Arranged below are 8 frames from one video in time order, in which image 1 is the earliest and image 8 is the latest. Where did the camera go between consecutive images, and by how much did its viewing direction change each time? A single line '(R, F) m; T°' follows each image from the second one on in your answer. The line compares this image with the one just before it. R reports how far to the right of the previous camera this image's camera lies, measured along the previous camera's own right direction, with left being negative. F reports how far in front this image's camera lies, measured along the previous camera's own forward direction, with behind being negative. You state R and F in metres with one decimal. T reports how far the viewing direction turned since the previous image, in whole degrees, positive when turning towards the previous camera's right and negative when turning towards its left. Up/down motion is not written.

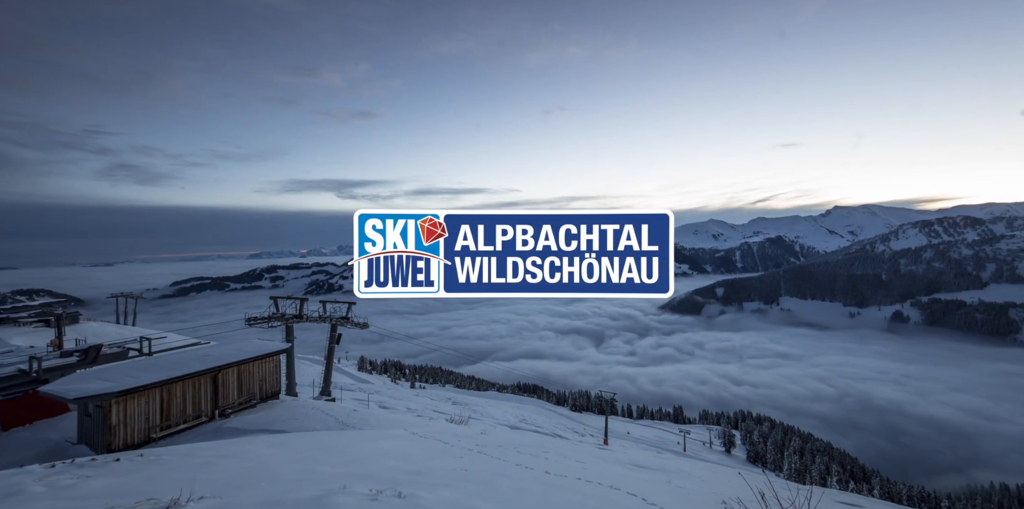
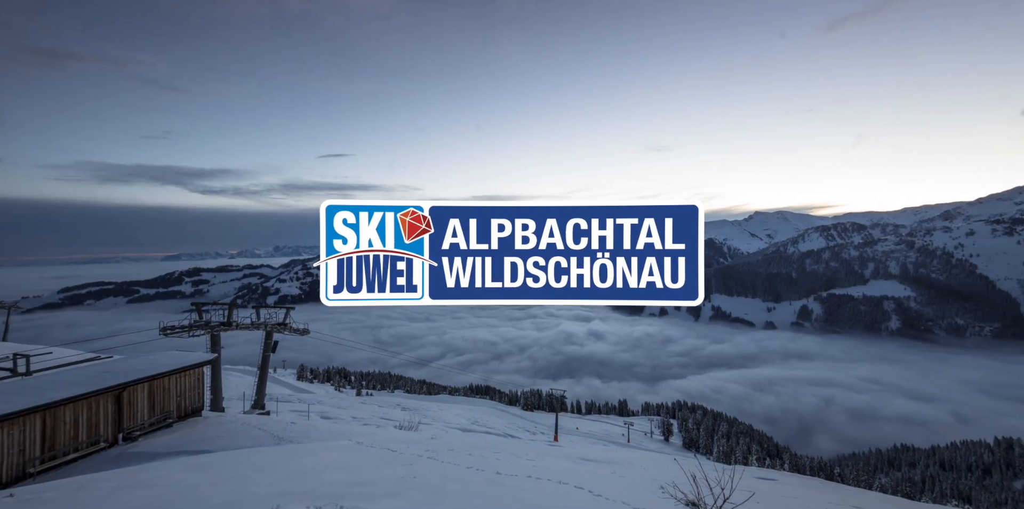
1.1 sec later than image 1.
(-1.3, -4.2) m; +6°
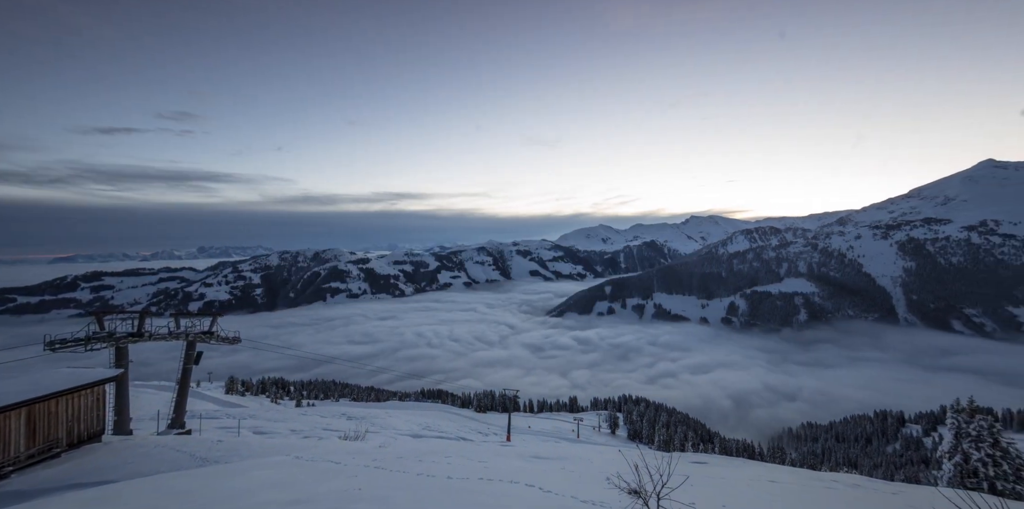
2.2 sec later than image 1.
(0.0, -3.1) m; +5°
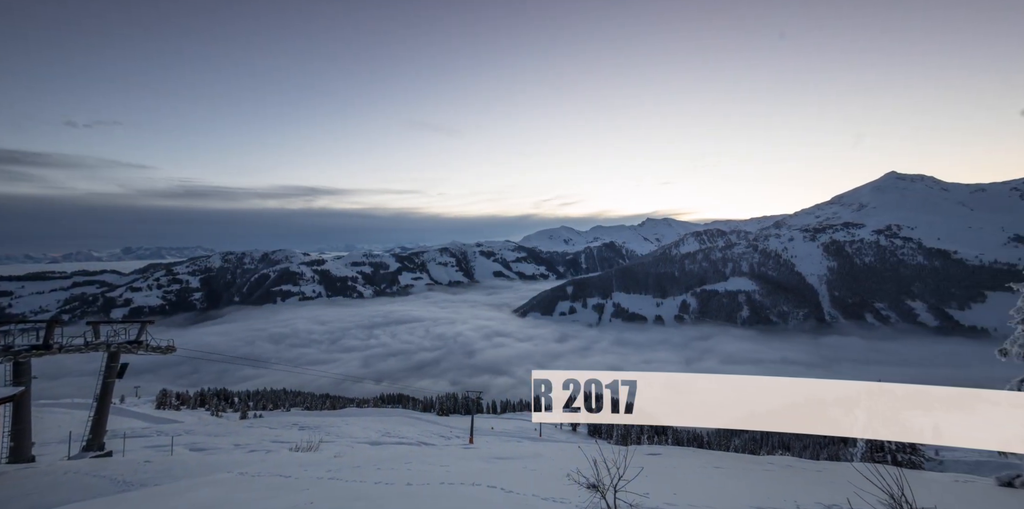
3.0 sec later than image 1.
(+0.1, -2.0) m; +4°
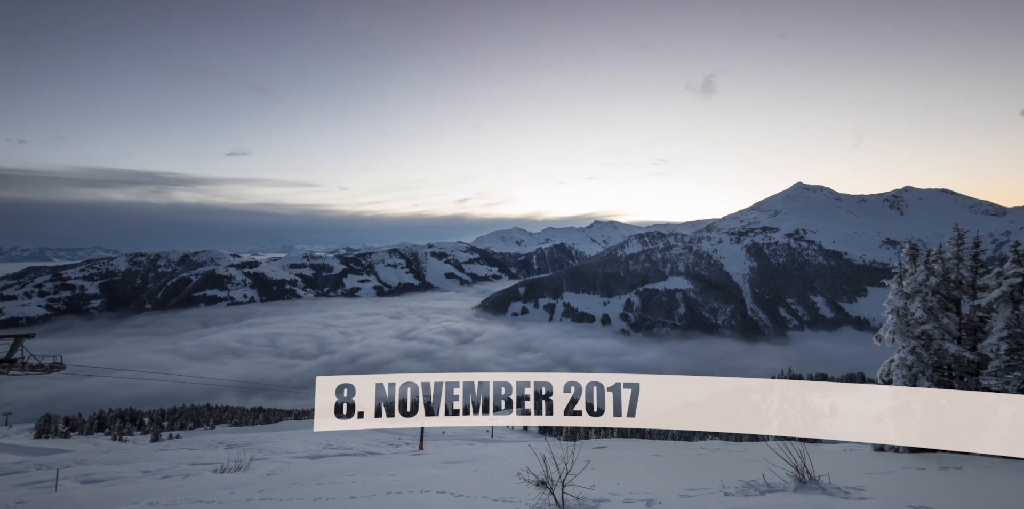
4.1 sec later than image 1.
(+0.1, -2.1) m; +5°
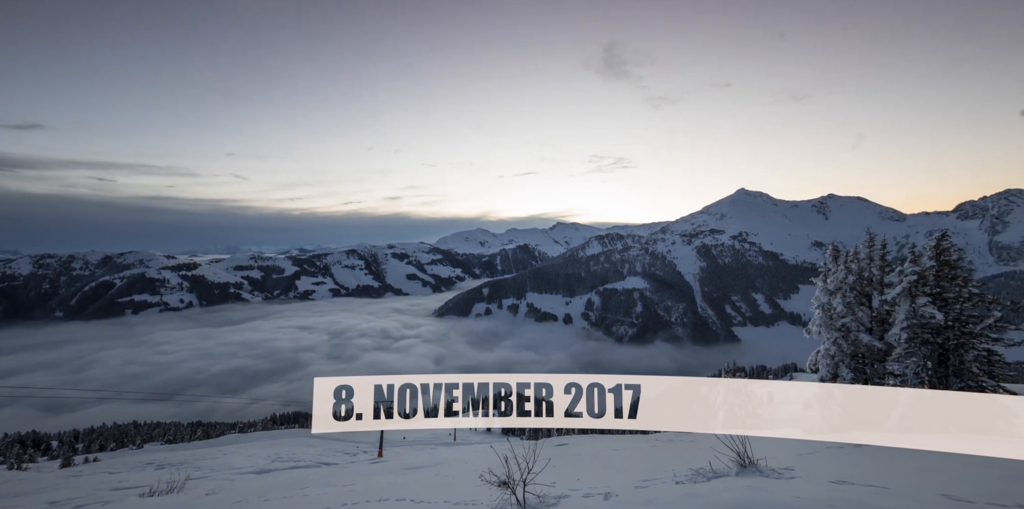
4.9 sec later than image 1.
(+0.1, -1.4) m; +4°
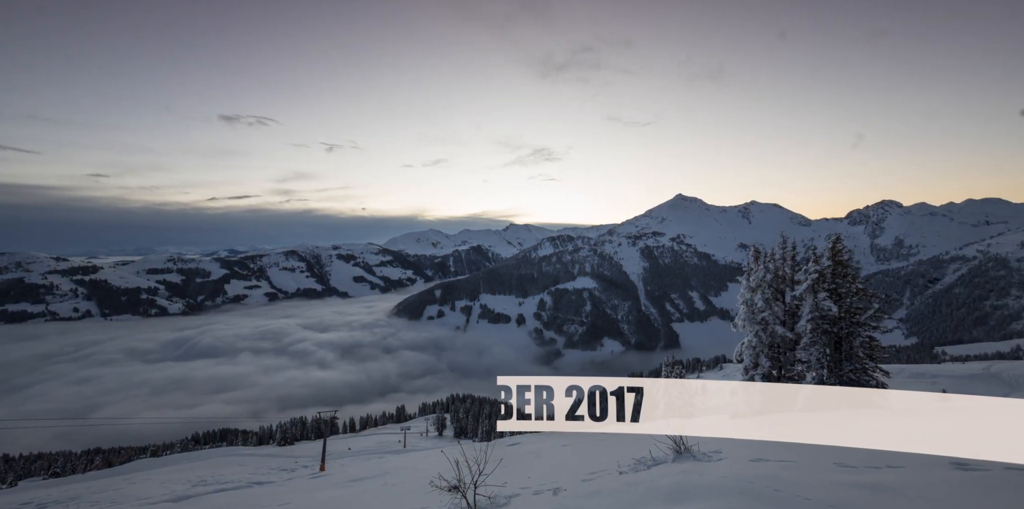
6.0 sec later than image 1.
(+0.1, -1.5) m; +5°
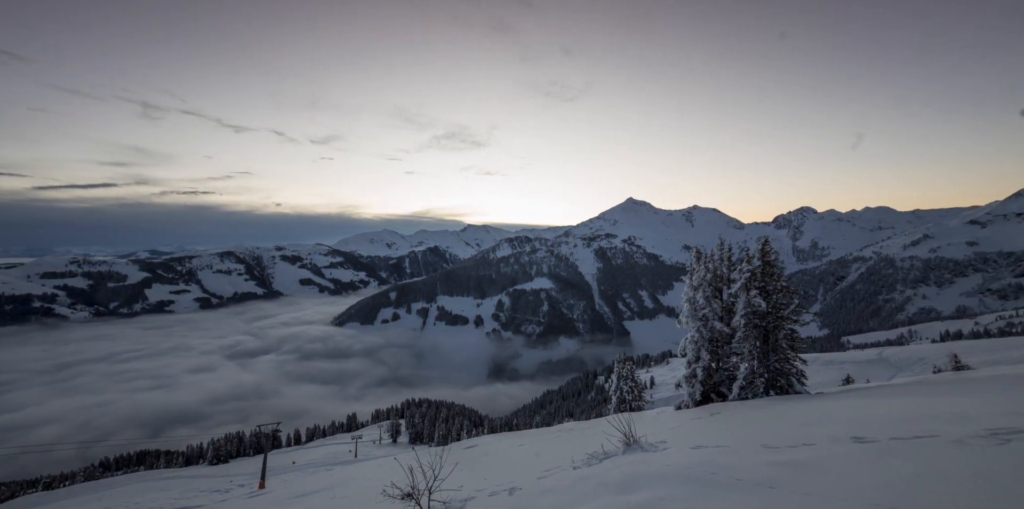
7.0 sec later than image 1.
(+0.1, -1.1) m; +4°
